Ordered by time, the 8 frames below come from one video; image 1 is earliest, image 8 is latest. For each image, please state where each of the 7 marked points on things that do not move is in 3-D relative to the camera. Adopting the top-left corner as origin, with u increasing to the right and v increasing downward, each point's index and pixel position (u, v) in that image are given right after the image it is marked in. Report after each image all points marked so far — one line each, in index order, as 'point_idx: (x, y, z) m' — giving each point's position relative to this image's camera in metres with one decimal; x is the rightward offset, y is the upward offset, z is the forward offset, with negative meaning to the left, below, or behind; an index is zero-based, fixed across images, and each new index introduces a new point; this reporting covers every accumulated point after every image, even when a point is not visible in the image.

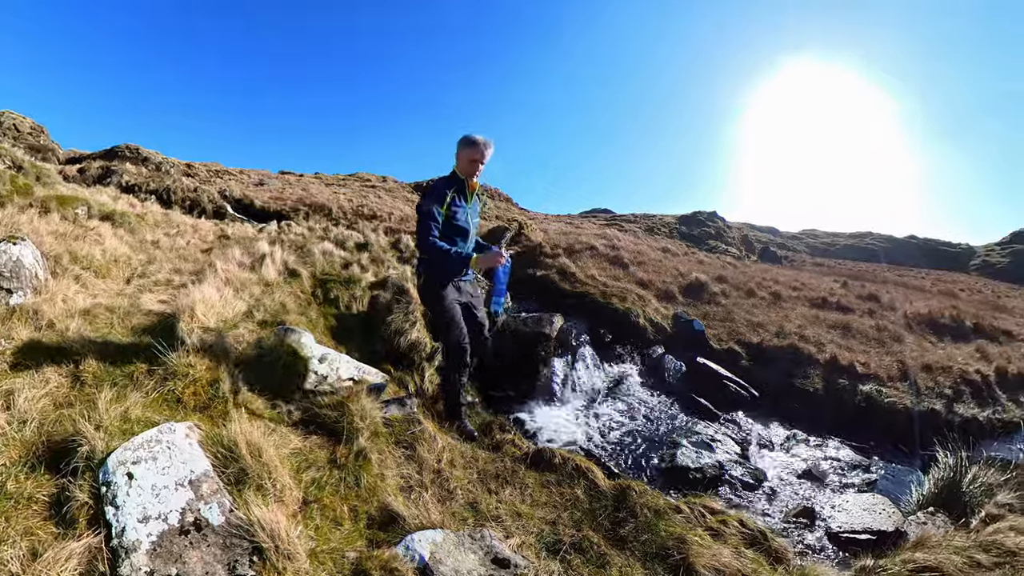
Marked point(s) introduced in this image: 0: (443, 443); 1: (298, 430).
0: (-0.6, -1.4, +5.0) m
1: (-1.7, -1.1, +4.4) m
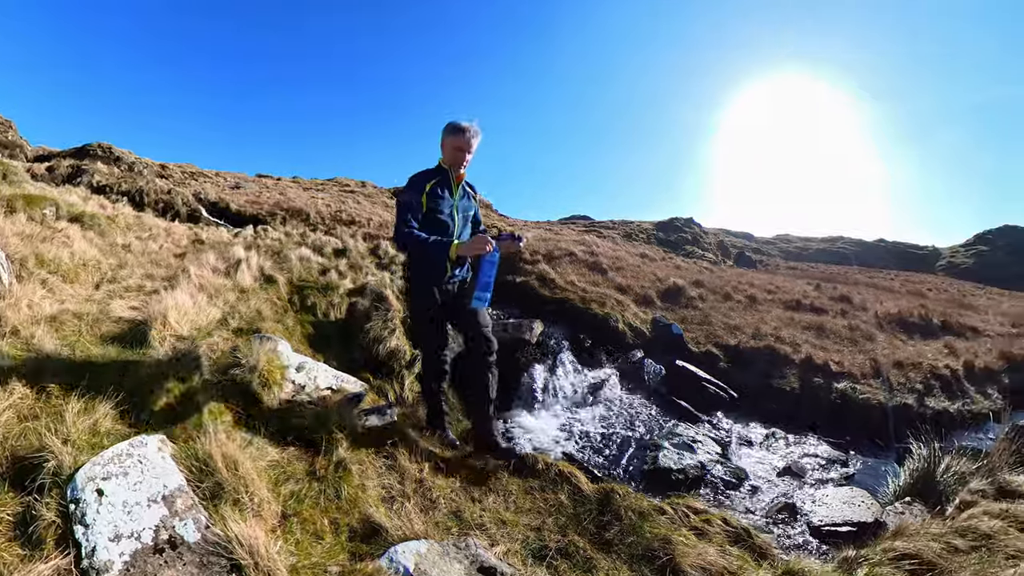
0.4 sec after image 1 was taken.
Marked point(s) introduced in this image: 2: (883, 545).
0: (-0.7, -1.4, +4.9) m
1: (-1.8, -1.2, +4.3) m
2: (+2.2, -1.5, +3.3) m
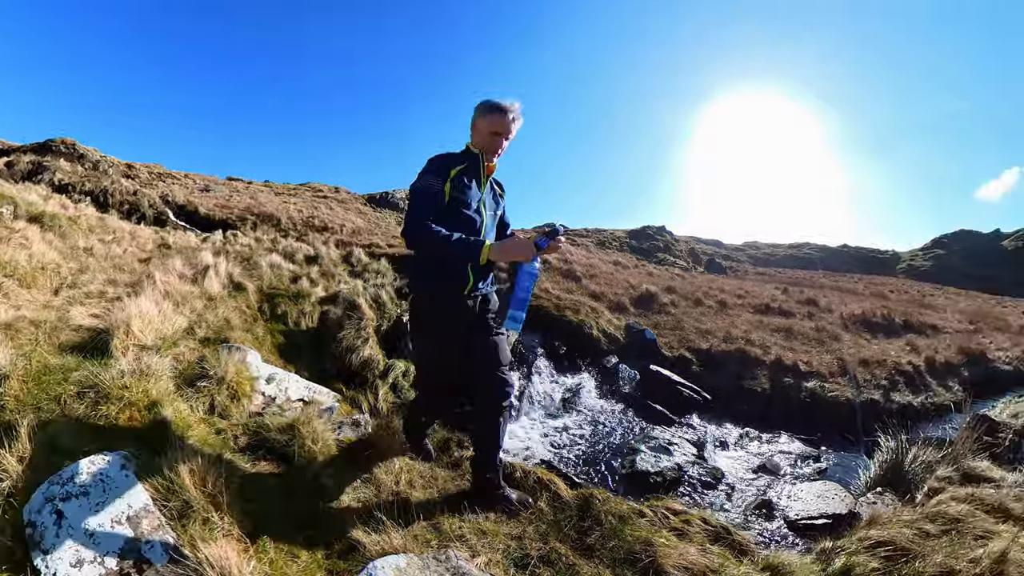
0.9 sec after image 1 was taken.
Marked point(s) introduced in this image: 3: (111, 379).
0: (-0.9, -1.5, +4.8) m
1: (-1.9, -1.2, +4.1) m
2: (+2.2, -1.5, +3.5) m
3: (-2.7, -0.6, +3.8) m
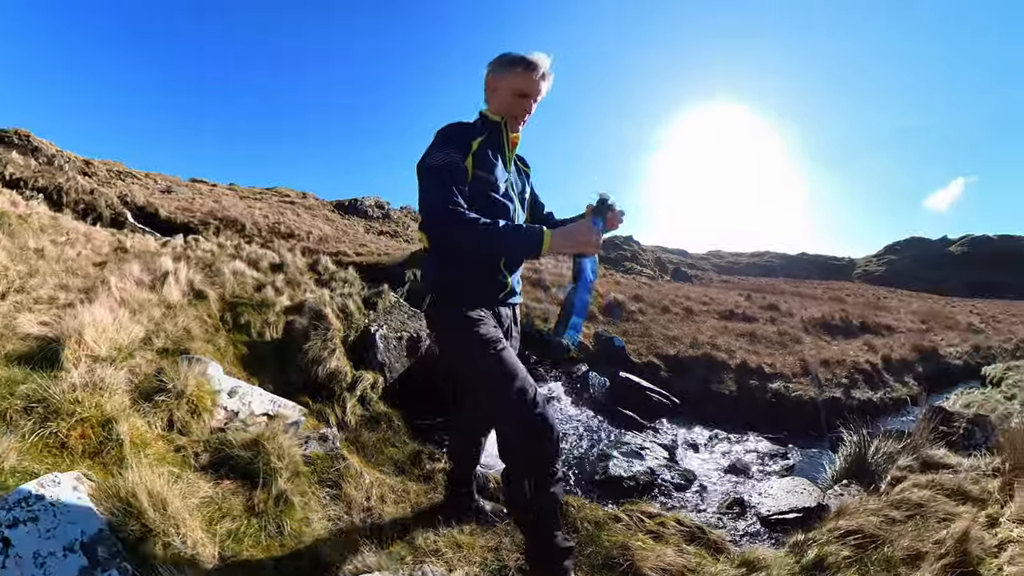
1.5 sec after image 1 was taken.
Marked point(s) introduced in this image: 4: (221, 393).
0: (-1.2, -1.6, +4.6) m
1: (-2.1, -1.3, +3.8) m
2: (+2.1, -1.6, +3.7) m
3: (-2.8, -0.6, +3.4) m
4: (-2.3, -0.8, +4.5) m
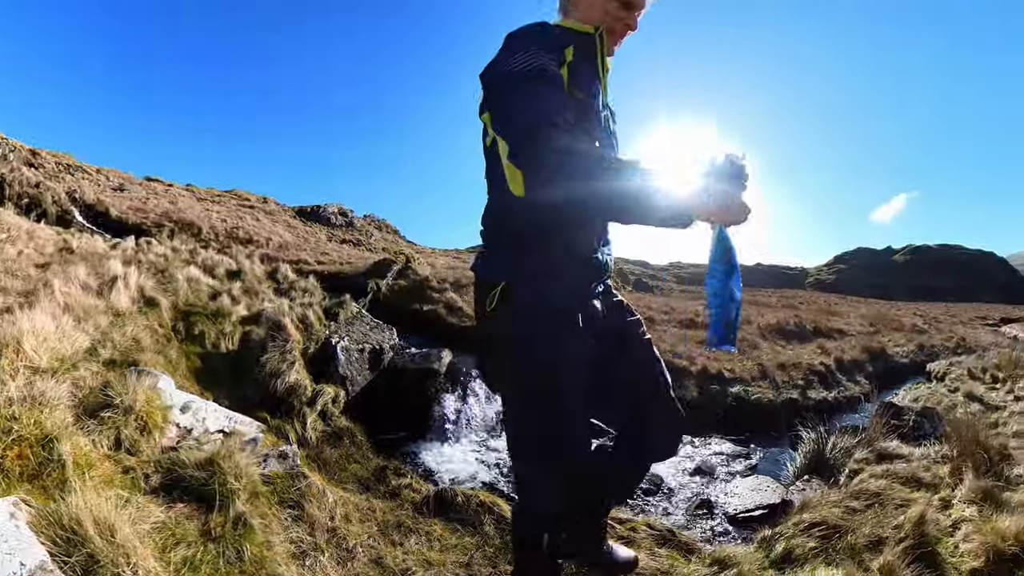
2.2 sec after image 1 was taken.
0: (-1.4, -1.6, +4.4) m
1: (-2.2, -1.3, +3.5) m
2: (+1.9, -1.6, +3.9) m
3: (-2.8, -0.7, +3.1) m
4: (-2.5, -0.9, +4.1) m
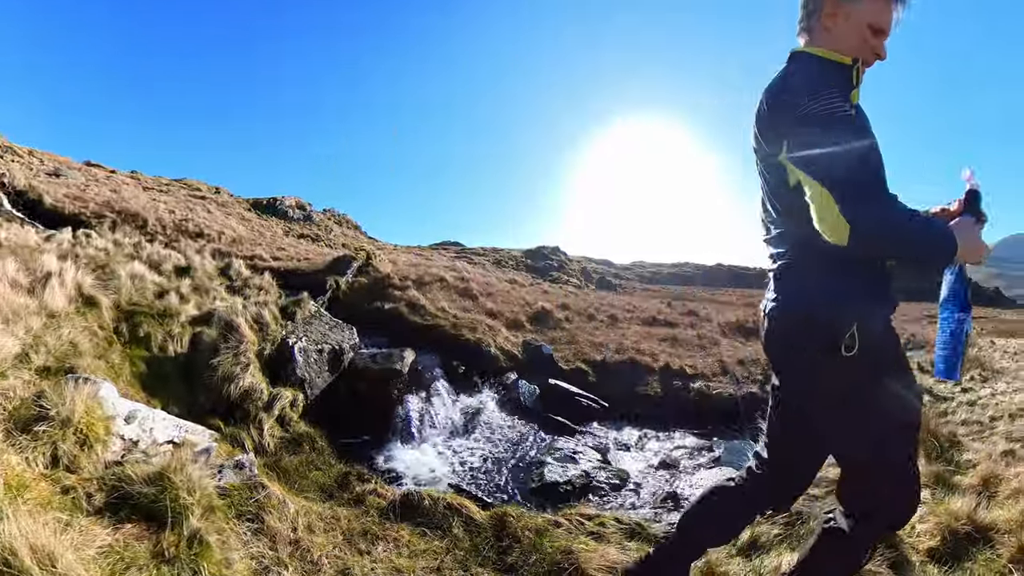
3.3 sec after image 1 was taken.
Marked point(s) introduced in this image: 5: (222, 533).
0: (-1.6, -1.6, +4.2) m
1: (-2.3, -1.3, +3.2) m
2: (+1.7, -1.6, +4.1) m
3: (-2.9, -0.7, +2.6) m
4: (-2.7, -0.9, +3.7) m
5: (-1.9, -1.6, +3.6) m
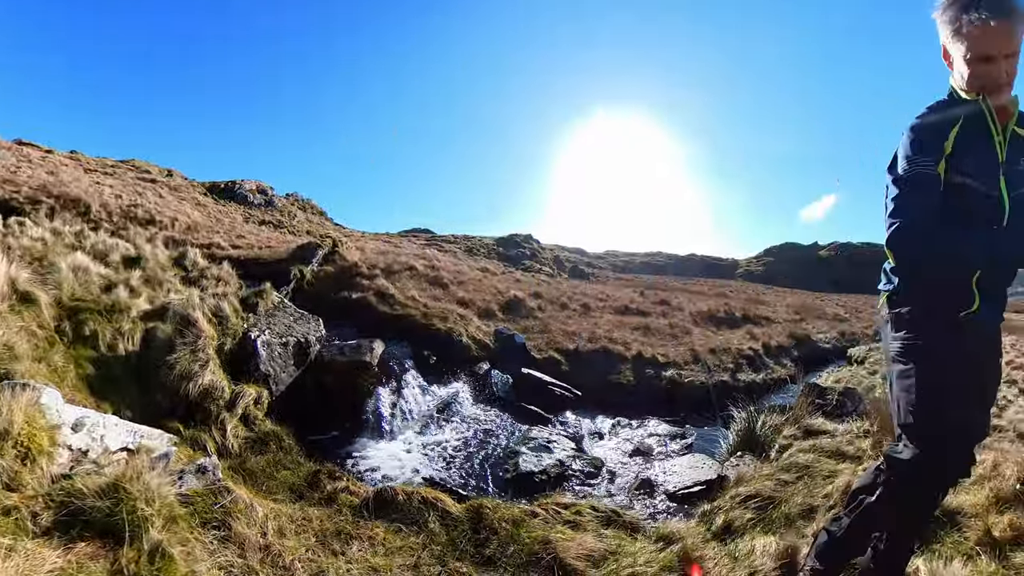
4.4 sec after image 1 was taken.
0: (-1.8, -1.6, +4.0) m
1: (-2.3, -1.3, +2.9) m
2: (+1.6, -1.5, +4.2) m
3: (-2.8, -0.7, +2.3) m
4: (-2.8, -0.8, +3.4) m
5: (-1.9, -1.5, +3.4) m
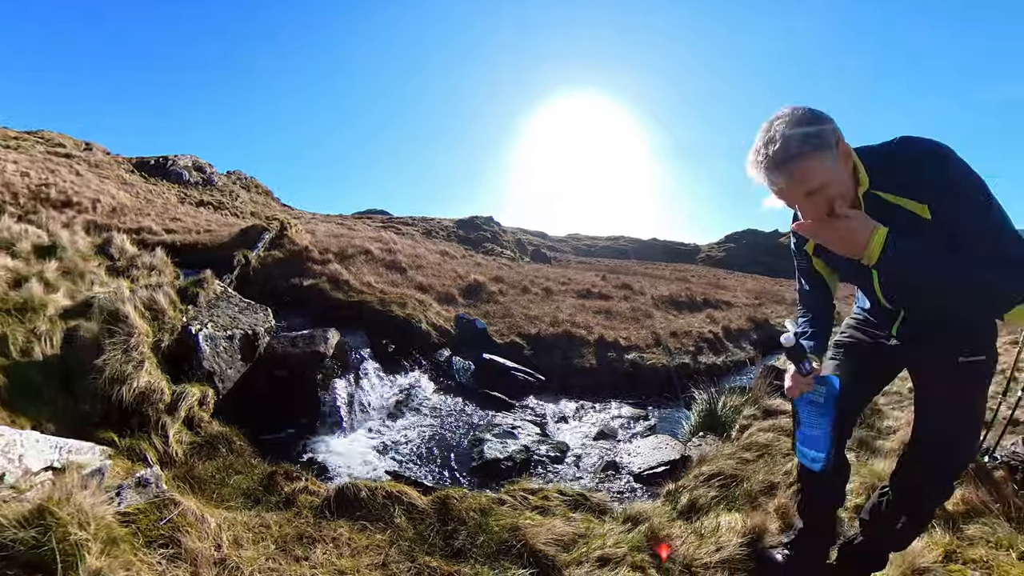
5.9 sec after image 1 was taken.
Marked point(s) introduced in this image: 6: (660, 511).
0: (-1.9, -1.5, +3.6) m
1: (-2.3, -1.3, +2.5) m
2: (+1.4, -1.4, +4.4) m
3: (-2.8, -0.7, +1.7) m
4: (-2.9, -0.8, +2.9) m
5: (-2.0, -1.5, +3.0) m
6: (+1.1, -1.7, +4.2) m
